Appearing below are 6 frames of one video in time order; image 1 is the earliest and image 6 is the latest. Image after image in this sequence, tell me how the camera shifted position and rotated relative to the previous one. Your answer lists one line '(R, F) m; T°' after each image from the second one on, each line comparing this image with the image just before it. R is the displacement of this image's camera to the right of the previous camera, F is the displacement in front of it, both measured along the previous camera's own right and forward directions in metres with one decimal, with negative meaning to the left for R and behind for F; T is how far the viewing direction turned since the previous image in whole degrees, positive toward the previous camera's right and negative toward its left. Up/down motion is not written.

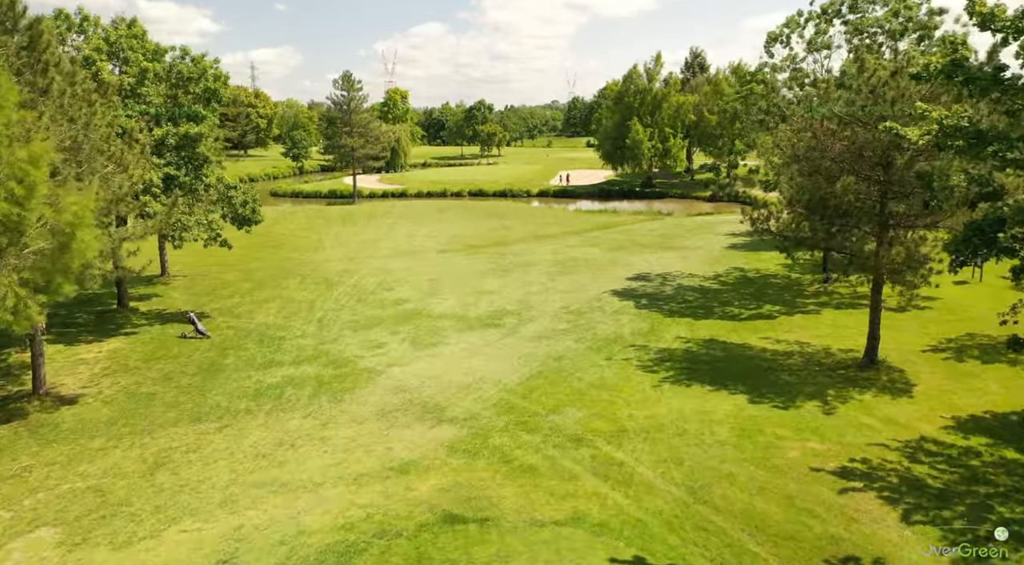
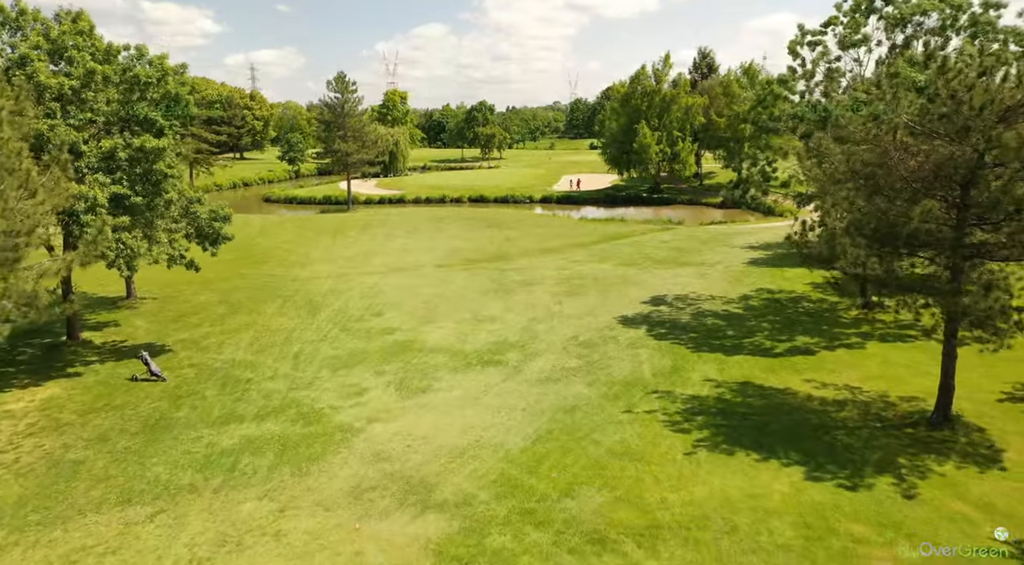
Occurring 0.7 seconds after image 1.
(0.0, +2.5) m; 0°
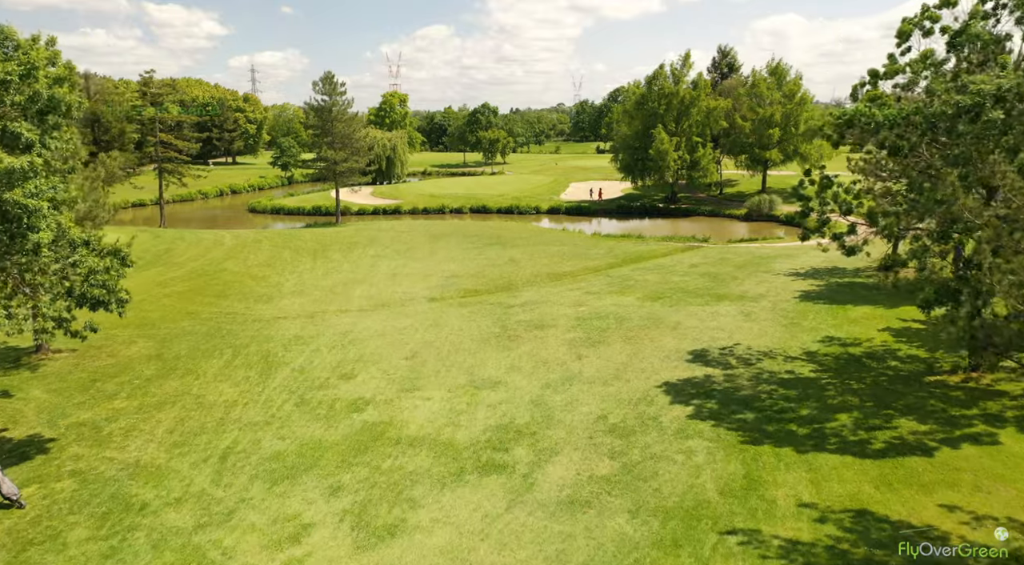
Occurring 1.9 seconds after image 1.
(-0.1, +4.8) m; 0°
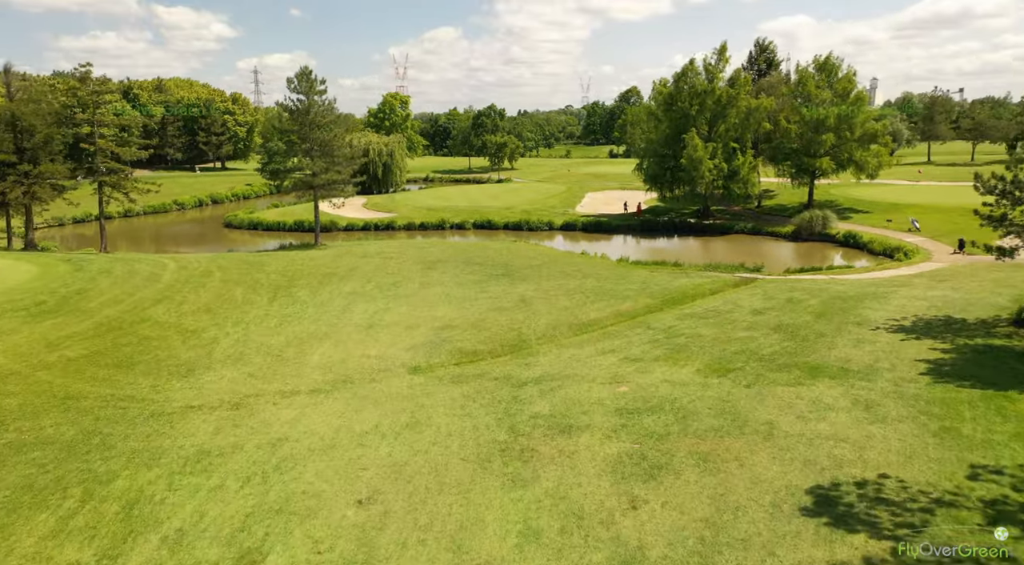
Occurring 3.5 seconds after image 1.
(-0.1, +7.3) m; -1°
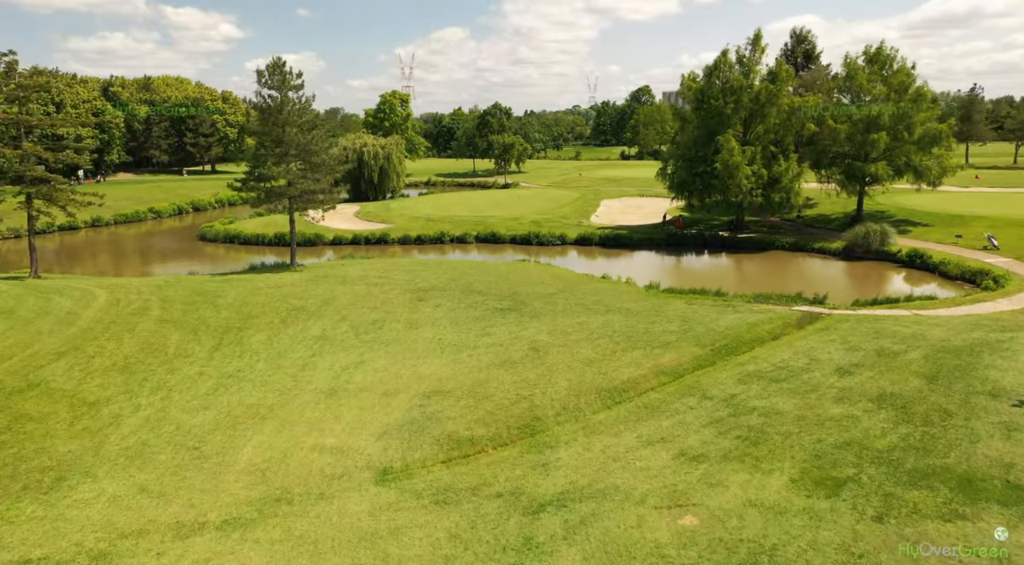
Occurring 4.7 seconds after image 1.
(-0.1, +6.0) m; -1°
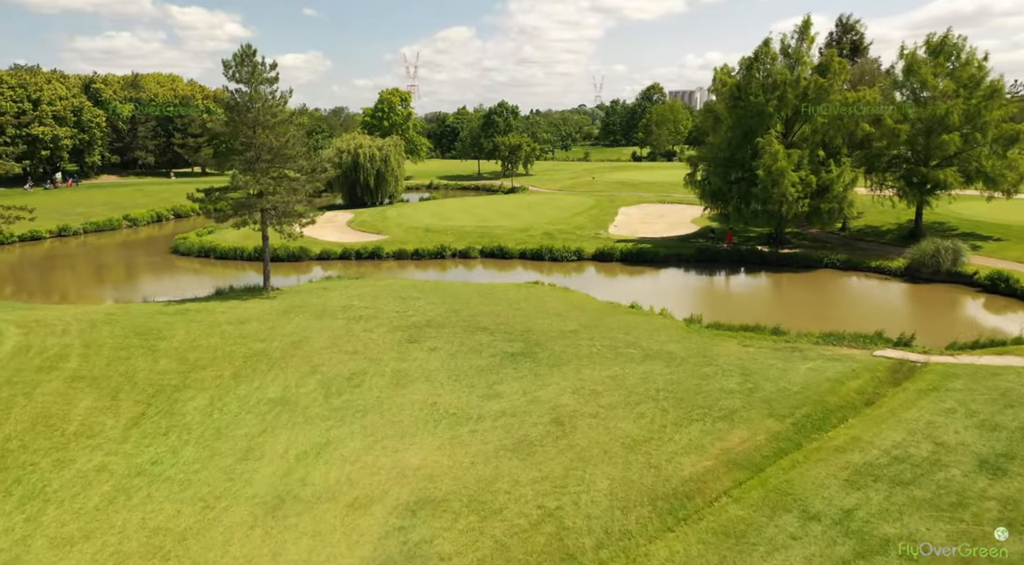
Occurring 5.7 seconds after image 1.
(-0.3, +5.4) m; 0°
